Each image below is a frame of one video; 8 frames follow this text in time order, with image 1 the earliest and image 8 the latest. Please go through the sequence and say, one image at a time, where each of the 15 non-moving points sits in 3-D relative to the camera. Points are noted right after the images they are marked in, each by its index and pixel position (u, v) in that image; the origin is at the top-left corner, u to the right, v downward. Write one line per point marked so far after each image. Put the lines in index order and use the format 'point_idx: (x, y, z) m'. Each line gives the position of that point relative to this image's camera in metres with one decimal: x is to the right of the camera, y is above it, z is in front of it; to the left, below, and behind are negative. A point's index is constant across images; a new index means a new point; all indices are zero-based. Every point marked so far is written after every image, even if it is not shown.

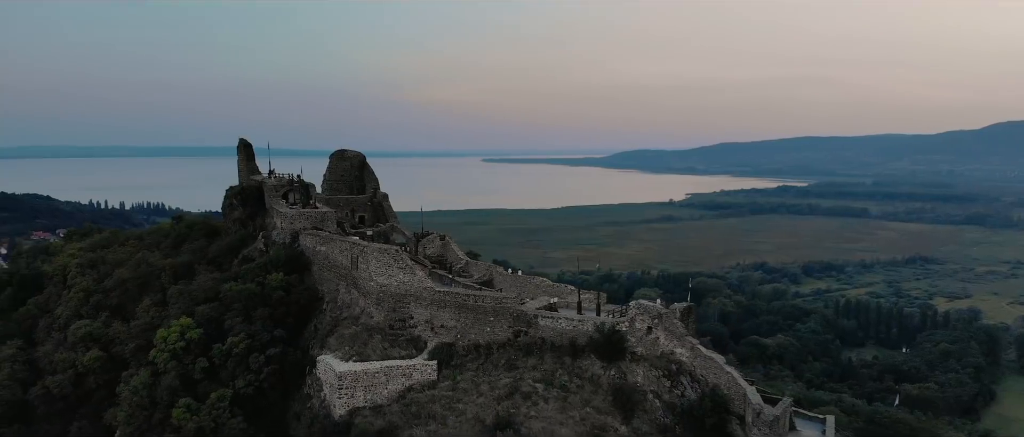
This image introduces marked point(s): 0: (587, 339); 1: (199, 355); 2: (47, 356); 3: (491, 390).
0: (+1.5, -2.3, +12.4) m
1: (-7.0, -3.1, +14.2) m
2: (-12.2, -3.6, +16.5) m
3: (-0.4, -3.3, +12.1) m
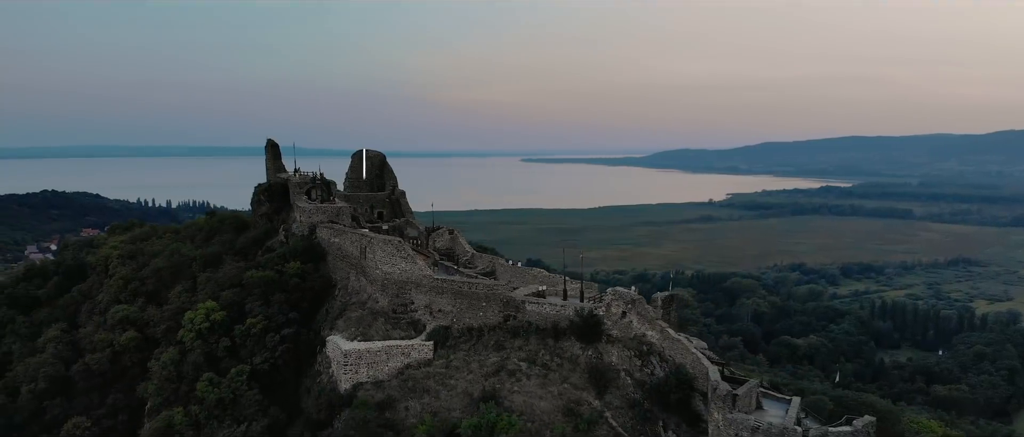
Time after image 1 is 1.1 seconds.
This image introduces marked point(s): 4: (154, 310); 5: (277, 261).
0: (+1.2, -2.2, +13.4) m
1: (-7.2, -2.9, +15.7) m
2: (-12.2, -3.4, +18.3) m
3: (-0.6, -3.1, +13.3) m
4: (-10.1, -2.6, +18.1) m
5: (-6.6, -1.2, +17.9) m
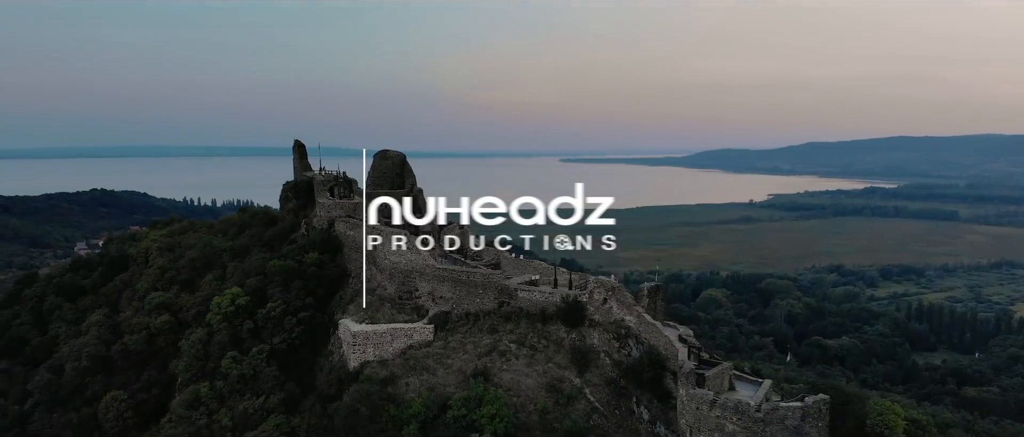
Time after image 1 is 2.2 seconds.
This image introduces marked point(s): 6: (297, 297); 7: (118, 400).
0: (+1.0, -2.0, +14.5) m
1: (-7.2, -2.7, +17.3) m
2: (-12.2, -3.2, +20.1) m
3: (-0.9, -3.0, +14.5) m
4: (-10.1, -2.5, +19.8) m
5: (-6.5, -1.0, +19.4) m
6: (-5.8, -2.1, +17.4) m
7: (-10.9, -5.0, +17.4) m
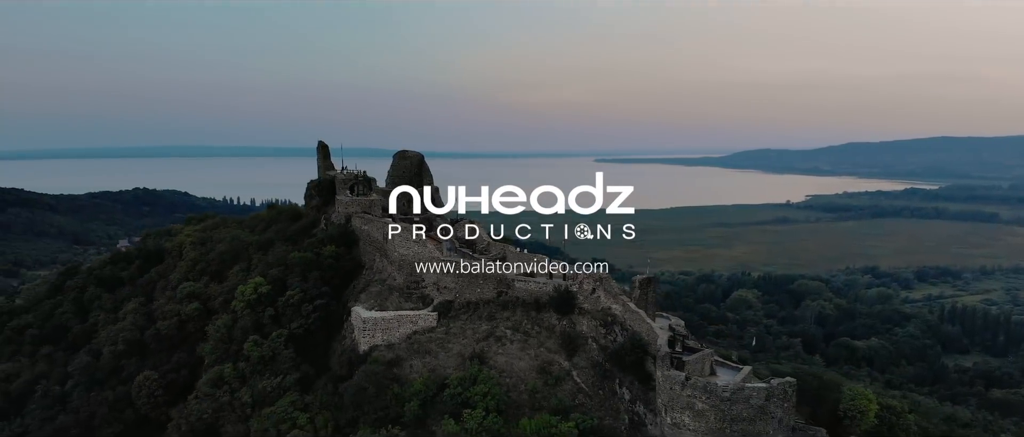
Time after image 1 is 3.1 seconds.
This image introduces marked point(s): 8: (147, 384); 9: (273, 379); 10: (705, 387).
0: (+0.9, -1.9, +15.6) m
1: (-7.2, -2.6, +18.7) m
2: (-12.0, -3.0, +21.8) m
3: (-0.9, -2.8, +15.6) m
4: (-9.9, -2.3, +21.4) m
5: (-6.4, -0.9, +20.8) m
6: (-5.8, -2.0, +18.7) m
7: (-10.8, -4.8, +19.0) m
8: (-11.0, -5.0, +19.0) m
9: (-6.2, -4.2, +16.6) m
10: (+3.6, -3.2, +11.9) m
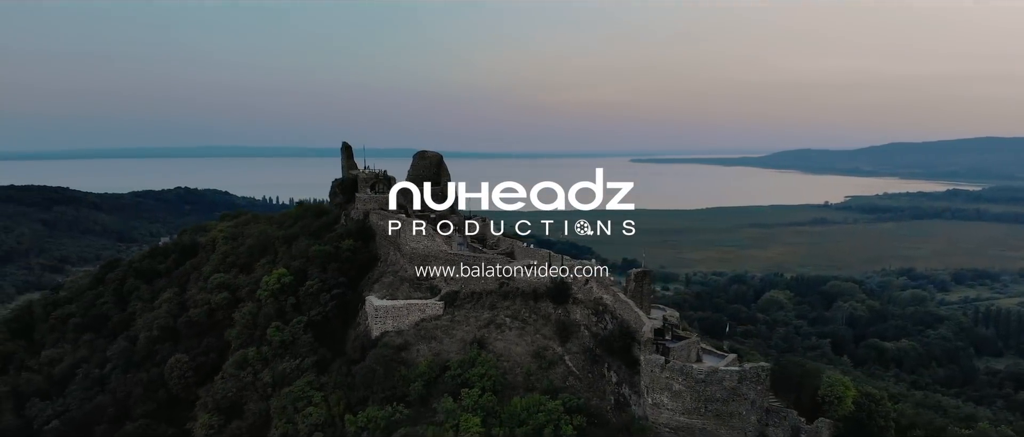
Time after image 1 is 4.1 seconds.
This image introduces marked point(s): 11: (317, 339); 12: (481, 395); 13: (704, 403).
0: (+0.9, -1.8, +16.6) m
1: (-7.0, -2.4, +20.2) m
2: (-11.7, -2.8, +23.4) m
3: (-1.0, -2.7, +16.8) m
4: (-9.6, -2.1, +22.9) m
5: (-6.1, -0.7, +22.2) m
6: (-5.7, -1.9, +20.1) m
7: (-10.7, -4.7, +20.6) m
8: (-10.8, -4.8, +20.6) m
9: (-6.2, -4.0, +18.0) m
10: (+3.4, -3.0, +12.9) m
11: (-5.7, -3.5, +18.6) m
12: (-0.7, -3.9, +14.2) m
13: (+3.8, -3.7, +12.7) m
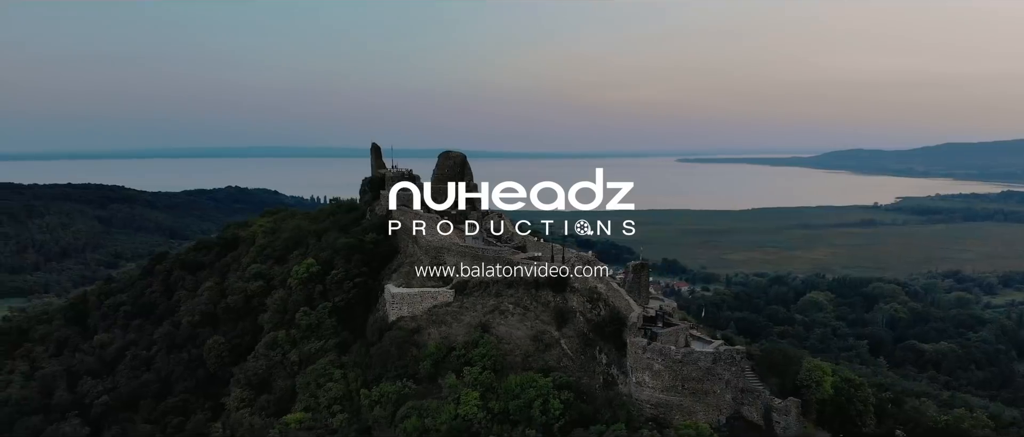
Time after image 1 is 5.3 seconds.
0: (+1.0, -1.7, +18.0) m
1: (-6.7, -2.2, +21.9) m
2: (-11.2, -2.6, +25.5) m
3: (-0.9, -2.5, +18.2) m
4: (-9.2, -1.9, +24.9) m
5: (-5.7, -0.5, +23.9) m
6: (-5.4, -1.7, +21.8) m
7: (-10.3, -4.4, +22.6) m
8: (-10.5, -4.6, +22.6) m
9: (-6.0, -3.8, +19.7) m
10: (+3.3, -2.9, +14.1) m
11: (-5.5, -3.3, +20.3) m
12: (-0.8, -3.8, +15.6) m
13: (+3.7, -3.5, +13.9) m
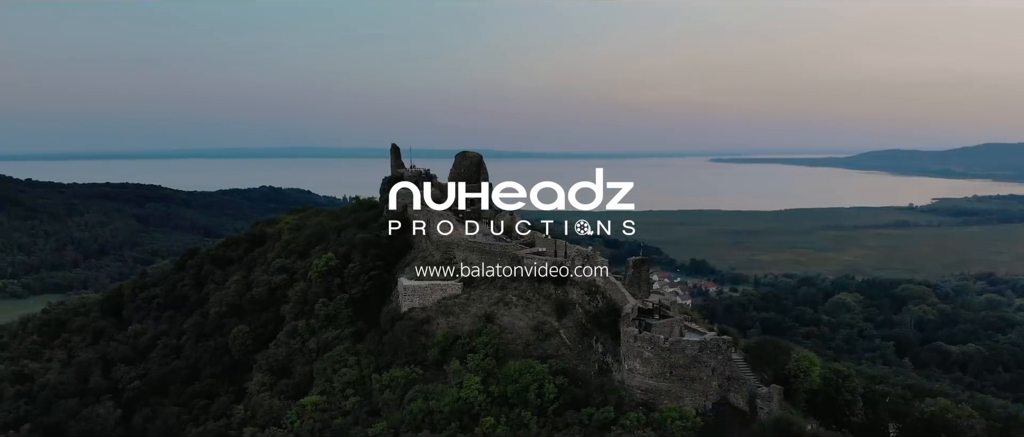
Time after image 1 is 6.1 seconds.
0: (+1.1, -1.6, +18.9) m
1: (-6.5, -2.1, +23.1) m
2: (-10.8, -2.5, +26.9) m
3: (-0.7, -2.4, +19.2) m
4: (-8.8, -1.8, +26.2) m
5: (-5.4, -0.4, +25.1) m
6: (-5.1, -1.5, +23.0) m
7: (-10.1, -4.3, +24.0) m
8: (-10.2, -4.4, +24.0) m
9: (-5.8, -3.7, +20.9) m
10: (+3.3, -2.8, +14.9) m
11: (-5.3, -3.2, +21.5) m
12: (-0.7, -3.7, +16.6) m
13: (+3.6, -3.5, +14.7) m
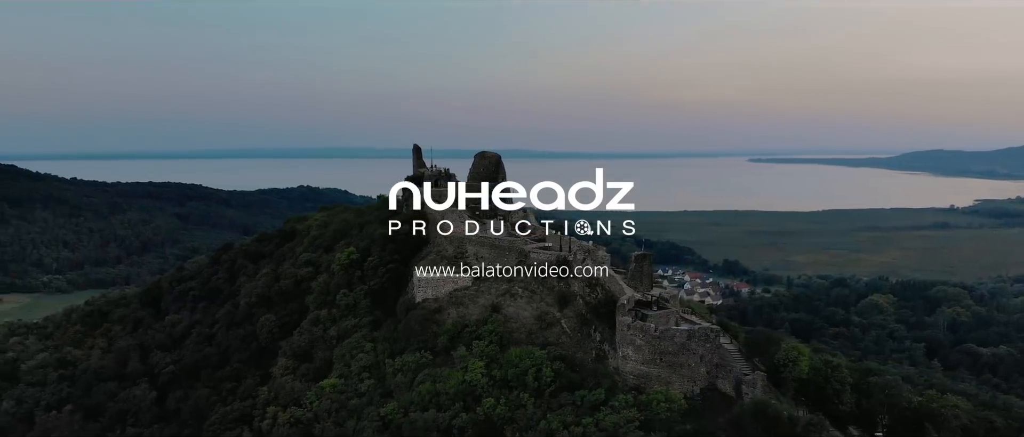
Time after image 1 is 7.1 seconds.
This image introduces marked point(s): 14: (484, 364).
0: (+1.3, -1.4, +19.9) m
1: (-6.1, -2.0, +24.5) m
2: (-10.2, -2.3, +28.4) m
3: (-0.5, -2.3, +20.3) m
4: (-8.3, -1.6, +27.6) m
5: (-4.9, -0.2, +26.4) m
6: (-4.7, -1.4, +24.3) m
7: (-9.6, -4.1, +25.5) m
8: (-9.8, -4.3, +25.5) m
9: (-5.6, -3.6, +22.3) m
10: (+3.3, -2.7, +15.9) m
11: (-5.0, -3.1, +22.8) m
12: (-0.7, -3.6, +17.8) m
13: (+3.6, -3.4, +15.7) m
14: (-0.7, -3.9, +17.1) m
